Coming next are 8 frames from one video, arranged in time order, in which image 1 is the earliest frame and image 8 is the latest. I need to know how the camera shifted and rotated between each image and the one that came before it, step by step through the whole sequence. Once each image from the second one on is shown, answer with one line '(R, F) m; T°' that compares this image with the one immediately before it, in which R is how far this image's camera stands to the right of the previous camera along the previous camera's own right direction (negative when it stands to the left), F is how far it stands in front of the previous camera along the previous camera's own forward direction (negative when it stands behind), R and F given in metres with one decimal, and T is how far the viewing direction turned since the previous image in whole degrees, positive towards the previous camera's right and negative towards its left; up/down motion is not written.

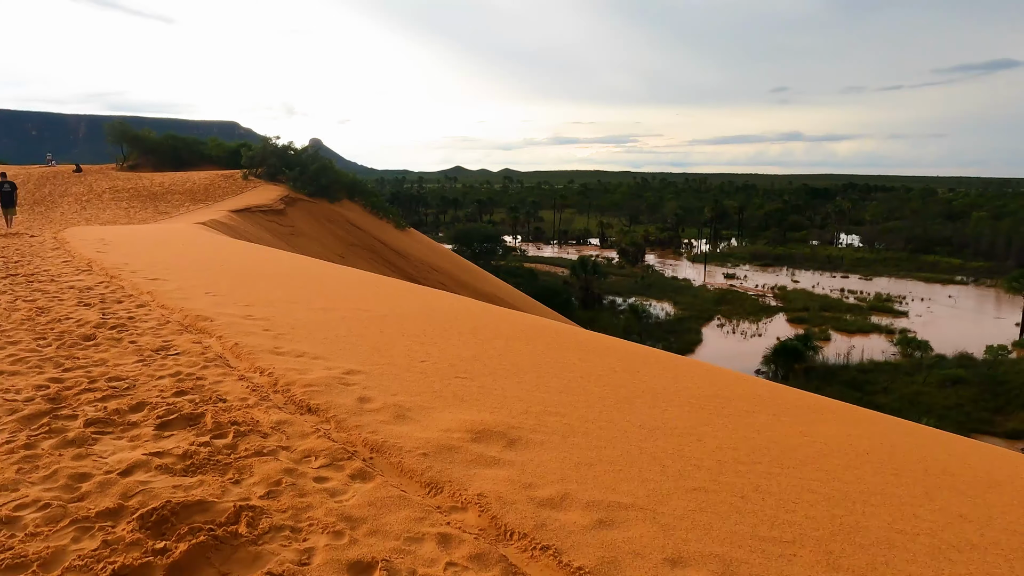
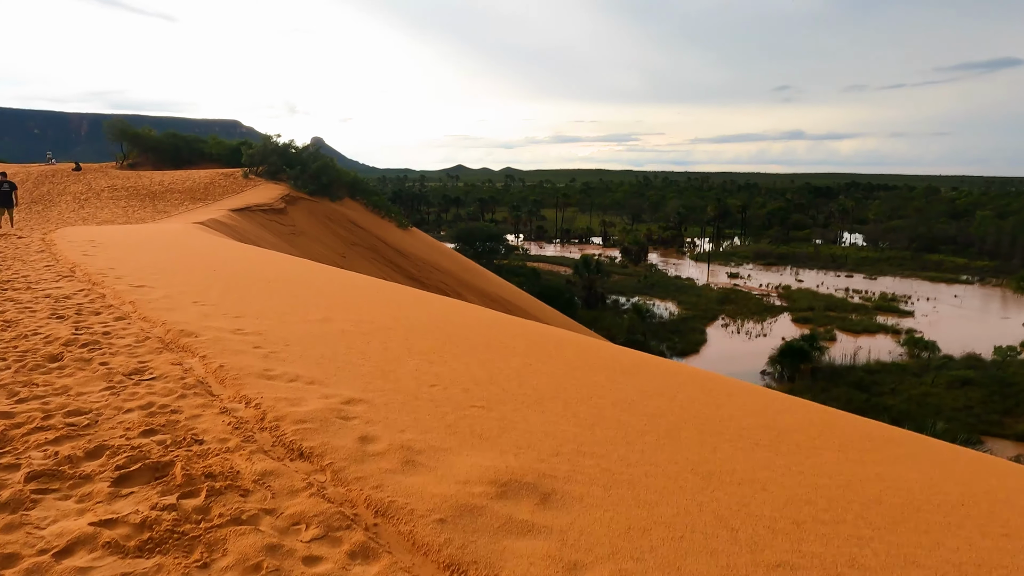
(-0.1, +0.4) m; 0°
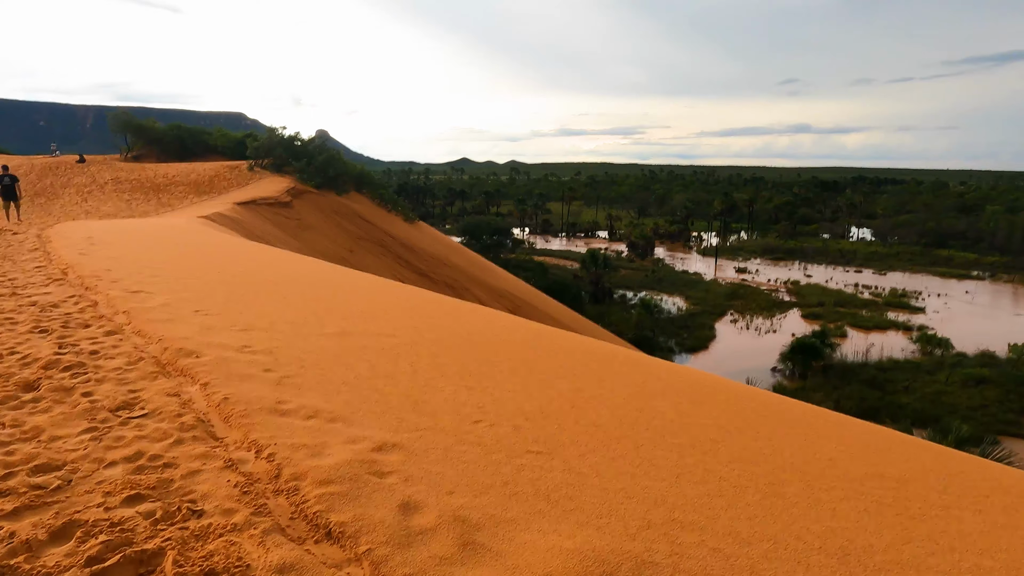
(-0.2, +0.4) m; 0°
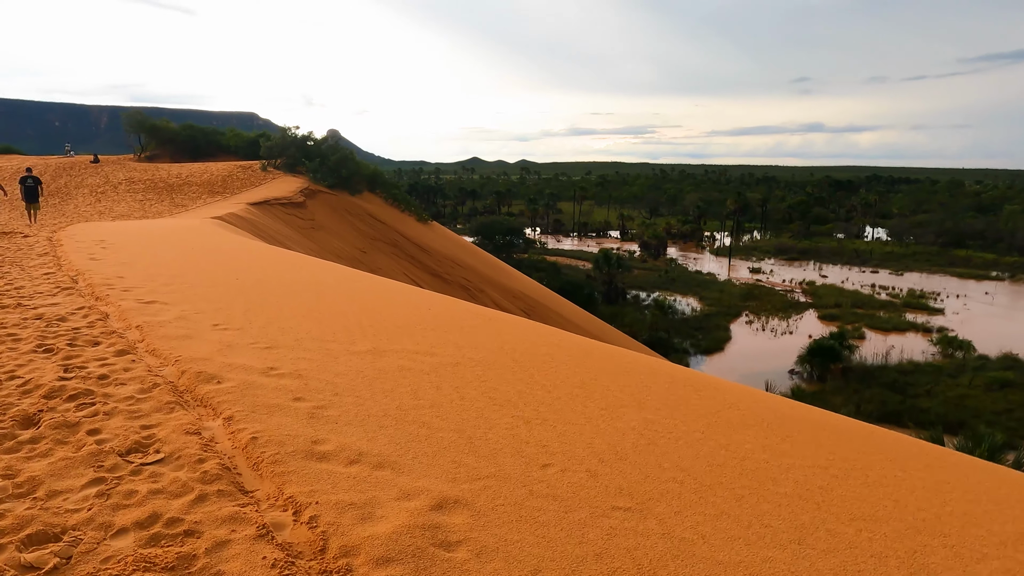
(-0.2, +0.3) m; -1°
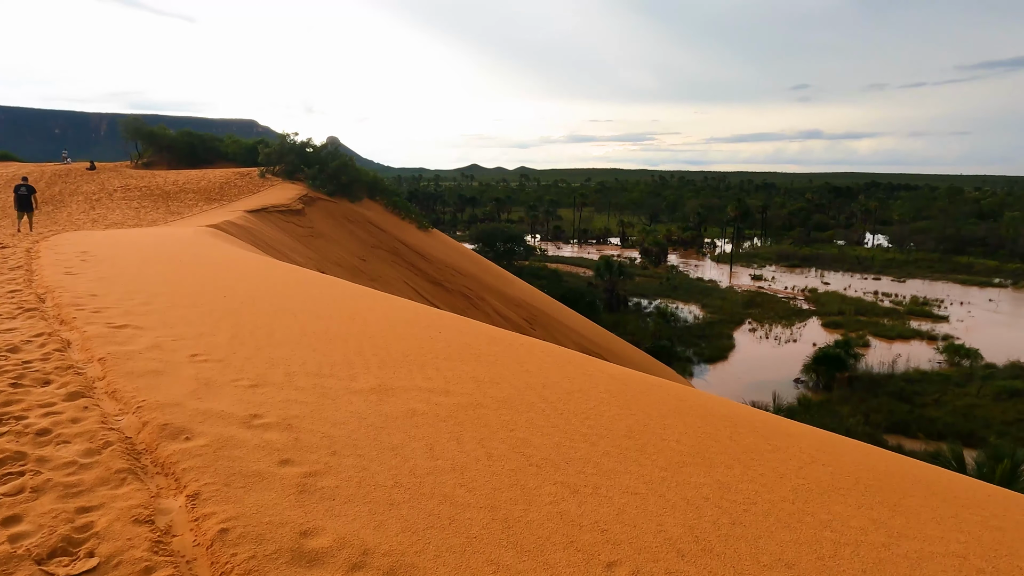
(-0.1, +0.5) m; 0°
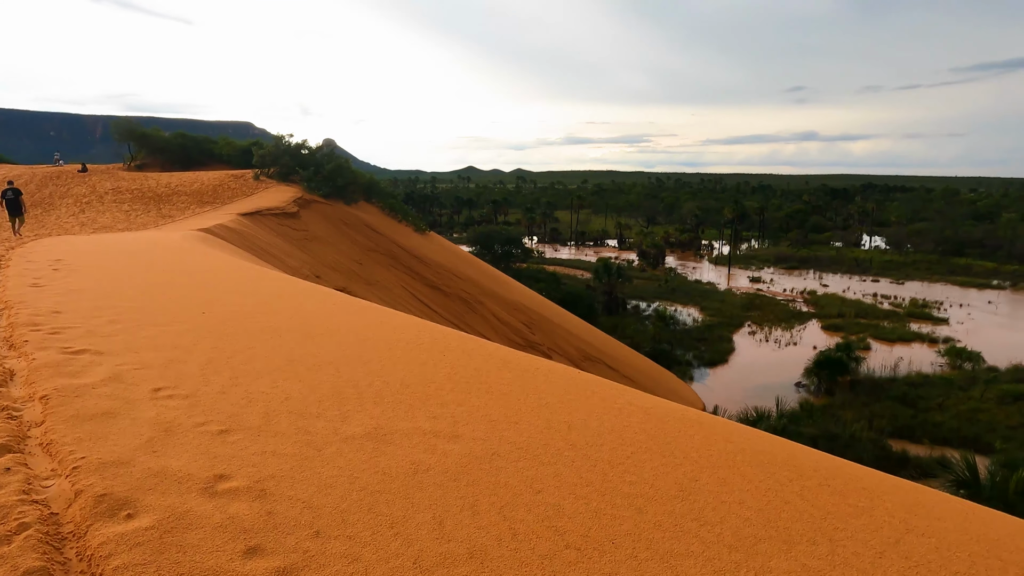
(-0.1, +0.4) m; 0°
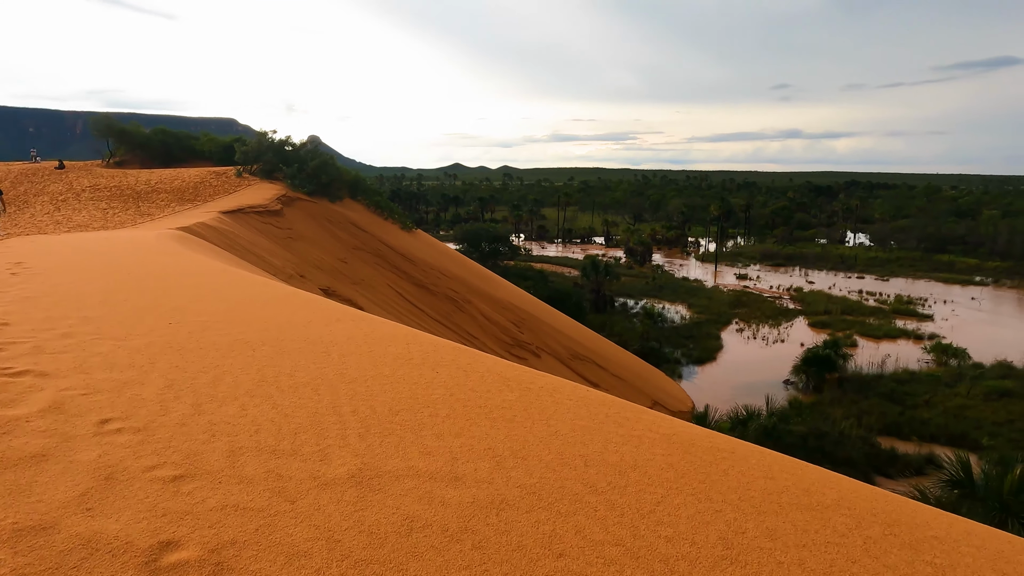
(-0.1, +0.3) m; +1°
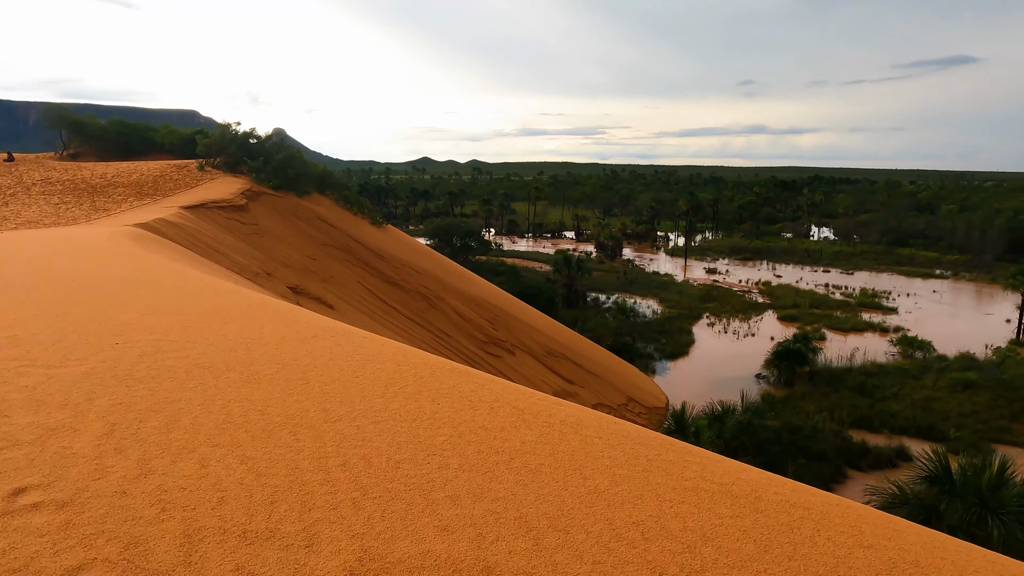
(-0.2, +0.5) m; +3°
